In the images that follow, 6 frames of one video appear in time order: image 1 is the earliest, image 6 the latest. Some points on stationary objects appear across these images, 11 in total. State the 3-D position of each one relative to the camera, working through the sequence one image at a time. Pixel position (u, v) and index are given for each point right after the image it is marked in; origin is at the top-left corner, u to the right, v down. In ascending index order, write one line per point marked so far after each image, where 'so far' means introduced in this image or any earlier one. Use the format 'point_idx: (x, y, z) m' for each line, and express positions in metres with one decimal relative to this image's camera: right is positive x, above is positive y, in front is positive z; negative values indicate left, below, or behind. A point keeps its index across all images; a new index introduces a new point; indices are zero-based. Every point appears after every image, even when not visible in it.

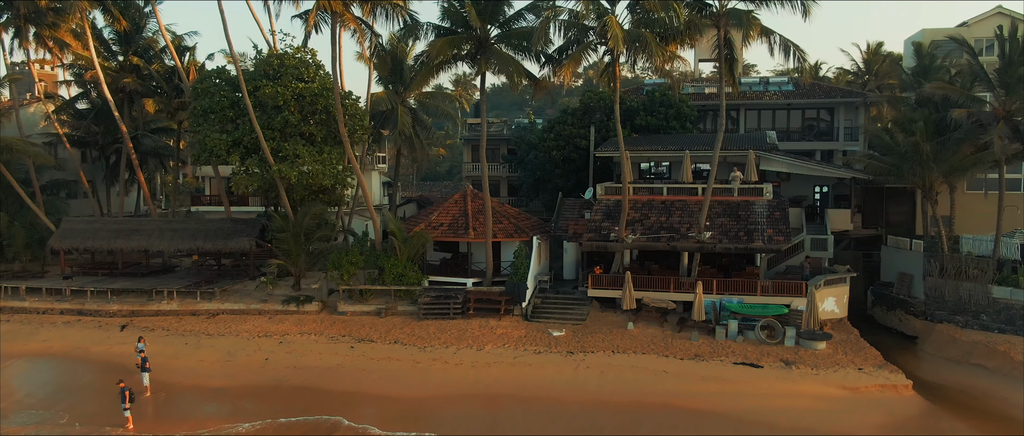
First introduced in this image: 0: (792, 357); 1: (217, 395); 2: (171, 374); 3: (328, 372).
0: (+8.2, -4.1, +18.2) m
1: (-9.1, -5.3, +18.4) m
2: (-11.1, -5.1, +19.8) m
3: (-6.0, -4.9, +19.4) m
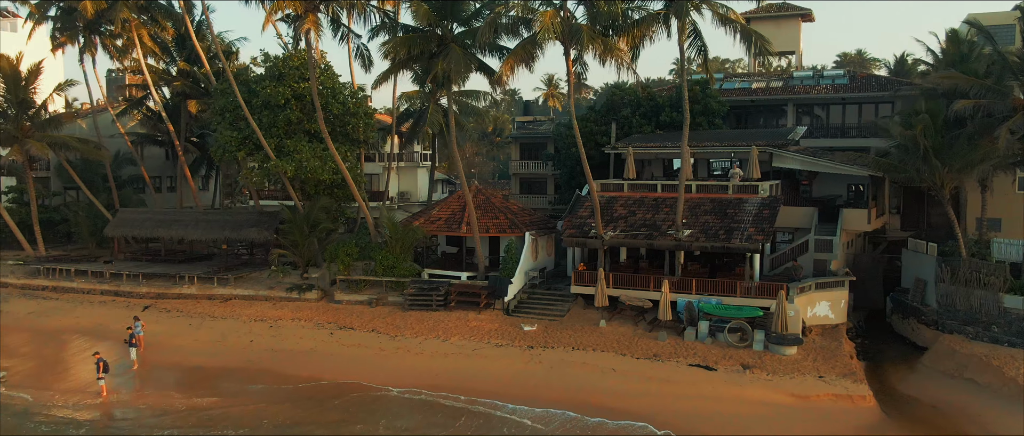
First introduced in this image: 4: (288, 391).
0: (+6.7, -4.1, +17.4) m
1: (-10.4, -4.9, +19.9) m
2: (-12.2, -4.7, +21.6) m
3: (-7.2, -4.6, +20.4) m
4: (-6.7, -5.0, +18.0) m
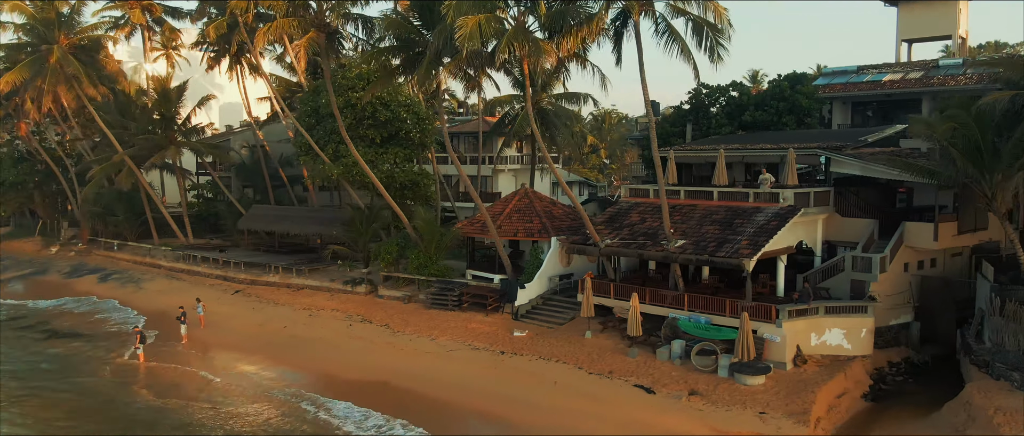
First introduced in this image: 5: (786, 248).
0: (+4.8, -4.4, +15.7) m
1: (-10.8, -4.9, +23.1) m
2: (-12.0, -4.6, +25.2) m
3: (-7.5, -4.6, +22.7) m
4: (-7.8, -5.0, +20.2) m
5: (+8.8, -0.9, +19.7) m
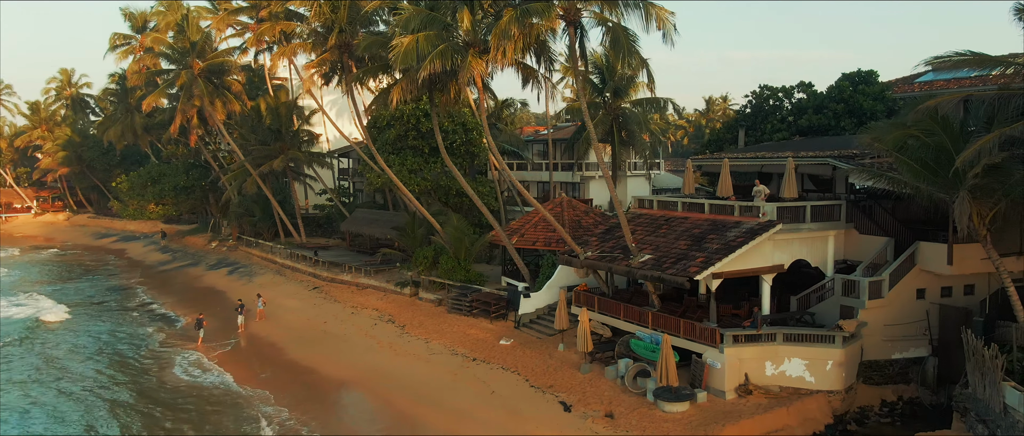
0: (+2.7, -4.8, +15.4) m
1: (-10.6, -5.2, +26.5) m
2: (-11.2, -4.9, +28.8) m
3: (-7.5, -5.0, +25.2) m
4: (-8.4, -5.4, +22.9) m
5: (+7.5, -1.4, +18.2) m
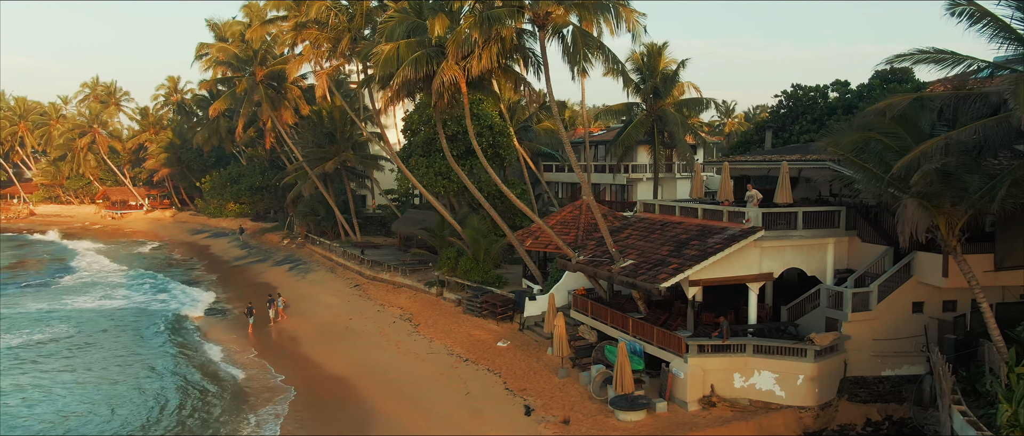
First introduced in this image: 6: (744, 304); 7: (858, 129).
0: (+1.7, -5.0, +15.5) m
1: (-10.0, -5.2, +28.2) m
2: (-10.3, -4.9, +30.7) m
3: (-7.2, -5.0, +26.6) m
4: (-8.4, -5.5, +24.5) m
5: (+6.8, -1.6, +17.7) m
6: (+6.6, -2.5, +17.7) m
7: (+8.0, +2.1, +14.4) m
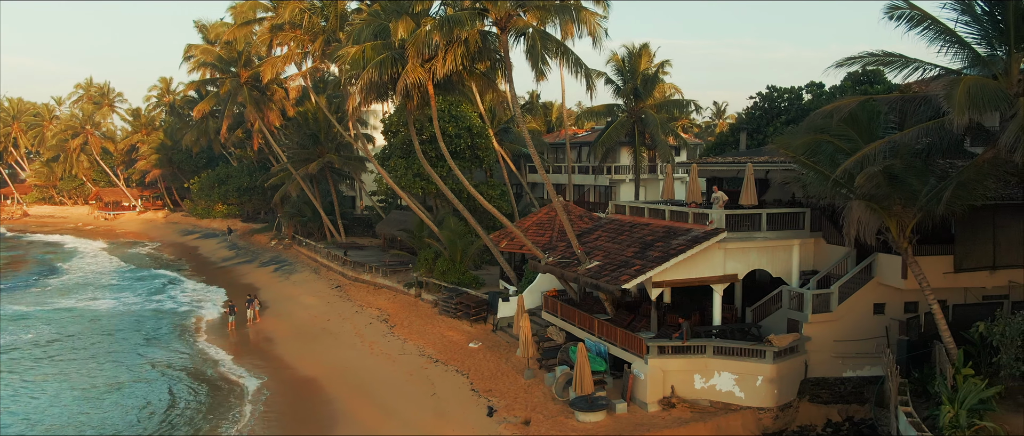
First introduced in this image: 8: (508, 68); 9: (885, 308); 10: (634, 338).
0: (+0.7, -5.0, +15.5) m
1: (-11.1, -5.3, +28.2) m
2: (-11.4, -5.0, +30.6) m
3: (-8.2, -5.1, +26.6) m
4: (-9.4, -5.5, +24.4) m
5: (+5.8, -1.7, +17.7) m
6: (+5.6, -2.5, +17.7) m
7: (+7.0, +2.0, +14.5) m
8: (-0.1, +4.6, +18.7) m
9: (+10.1, -2.4, +16.7) m
10: (+3.3, -3.2, +16.3) m
